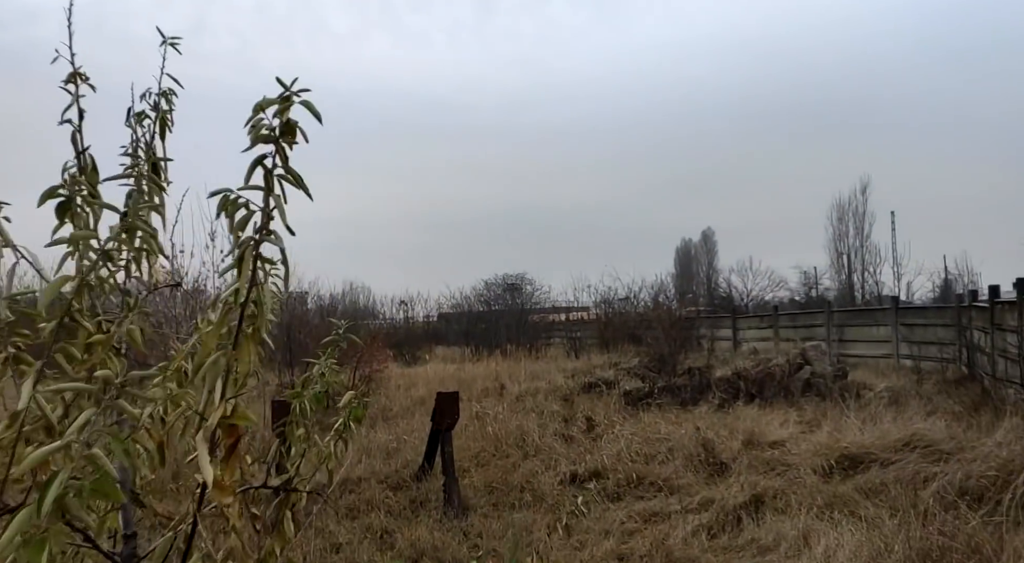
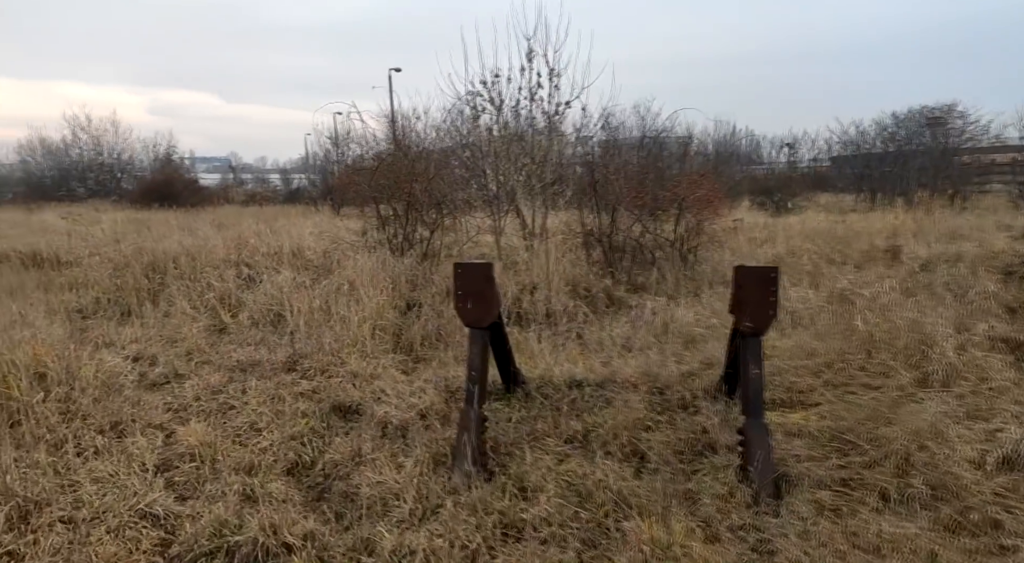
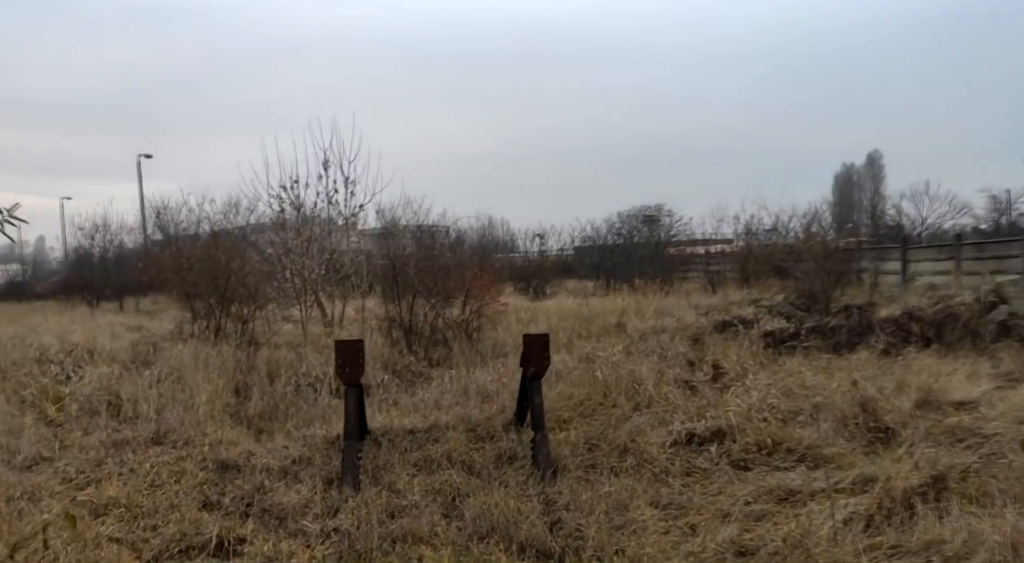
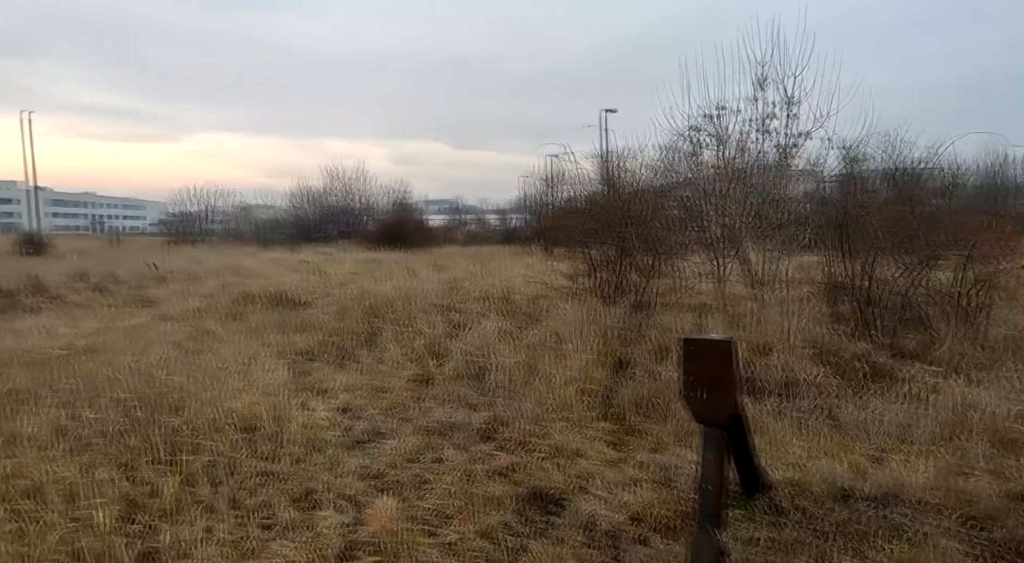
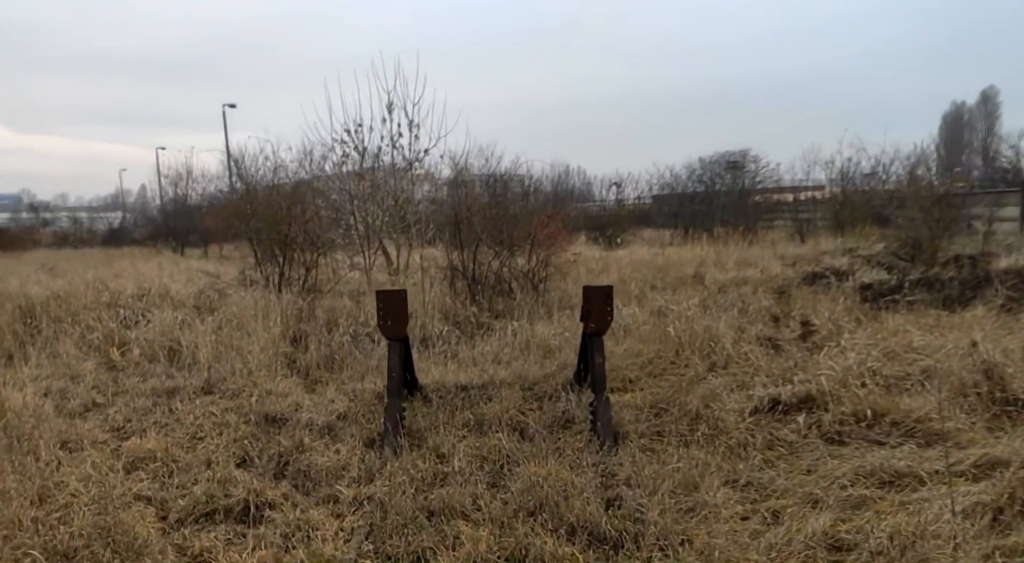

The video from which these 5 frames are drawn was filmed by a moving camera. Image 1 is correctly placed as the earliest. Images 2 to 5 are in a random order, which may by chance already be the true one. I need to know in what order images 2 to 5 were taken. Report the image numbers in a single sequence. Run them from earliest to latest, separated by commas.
3, 5, 2, 4
